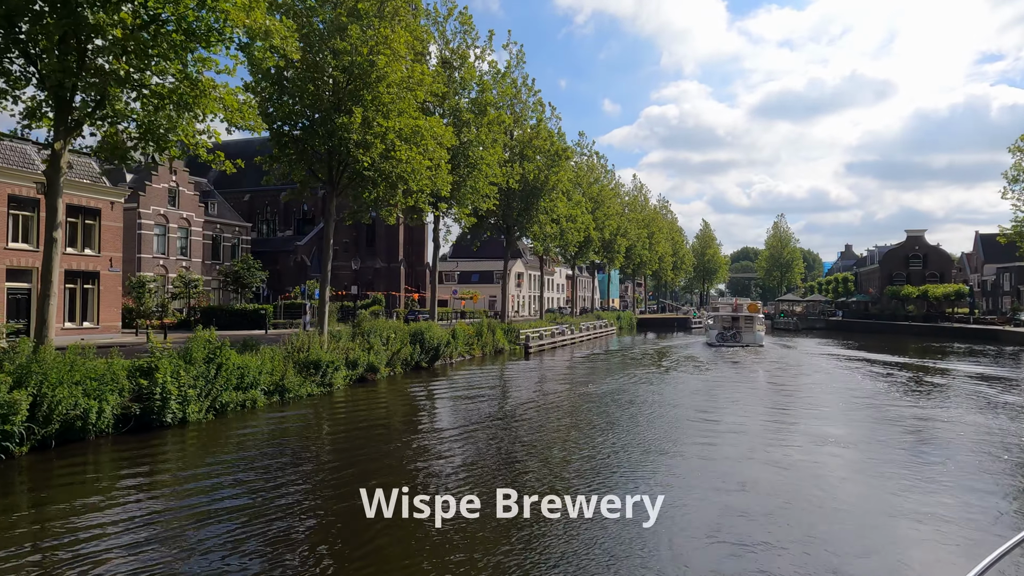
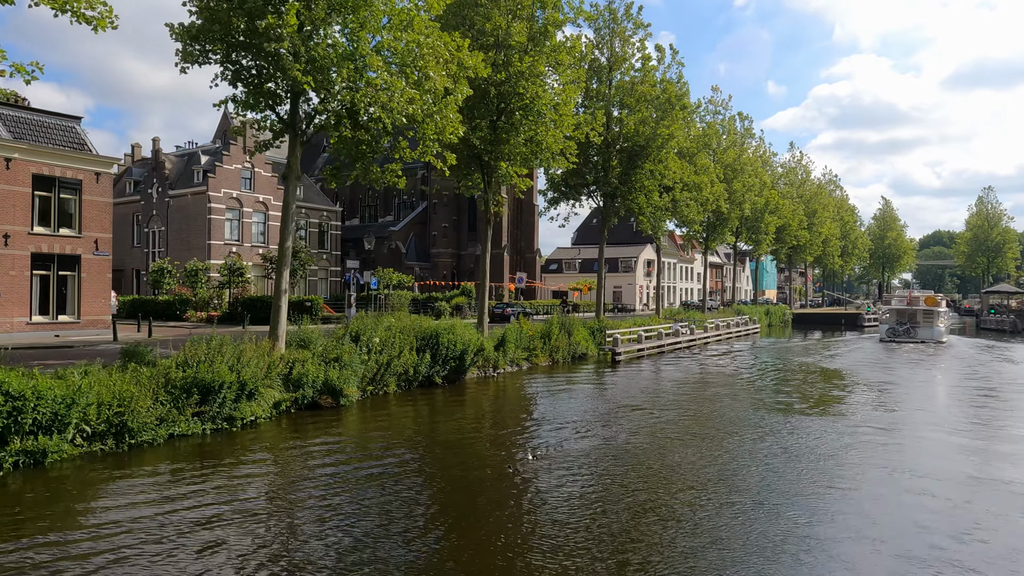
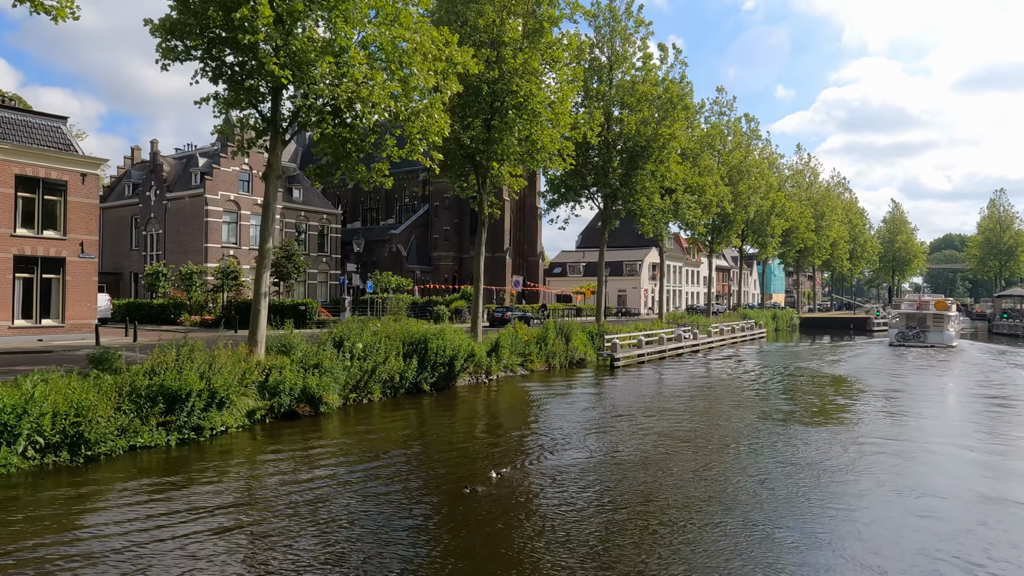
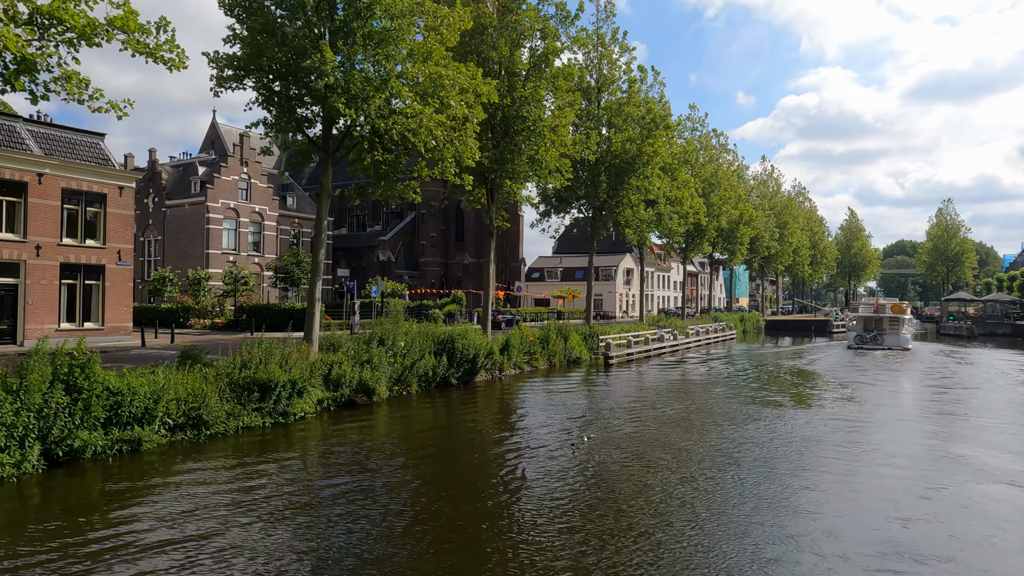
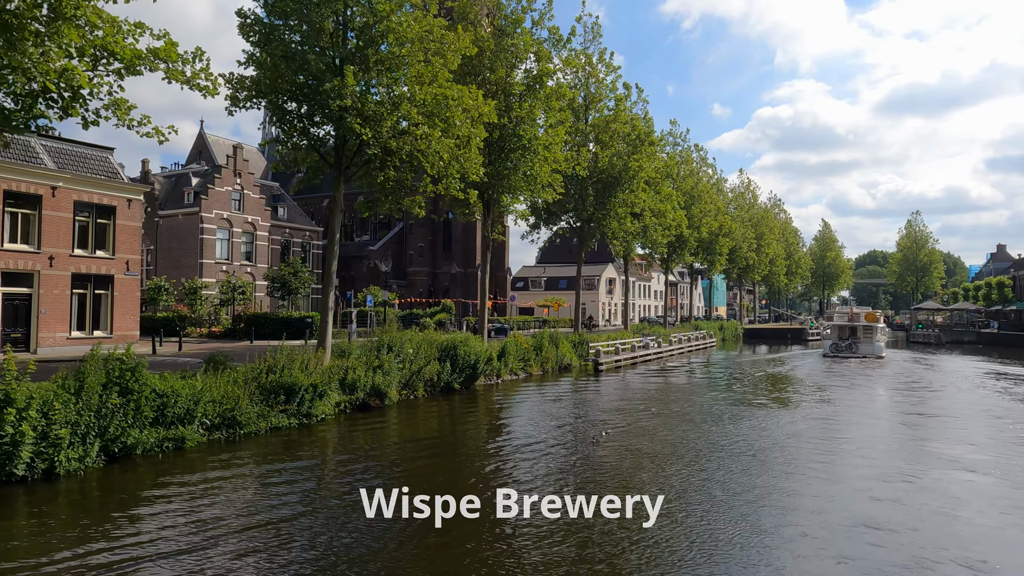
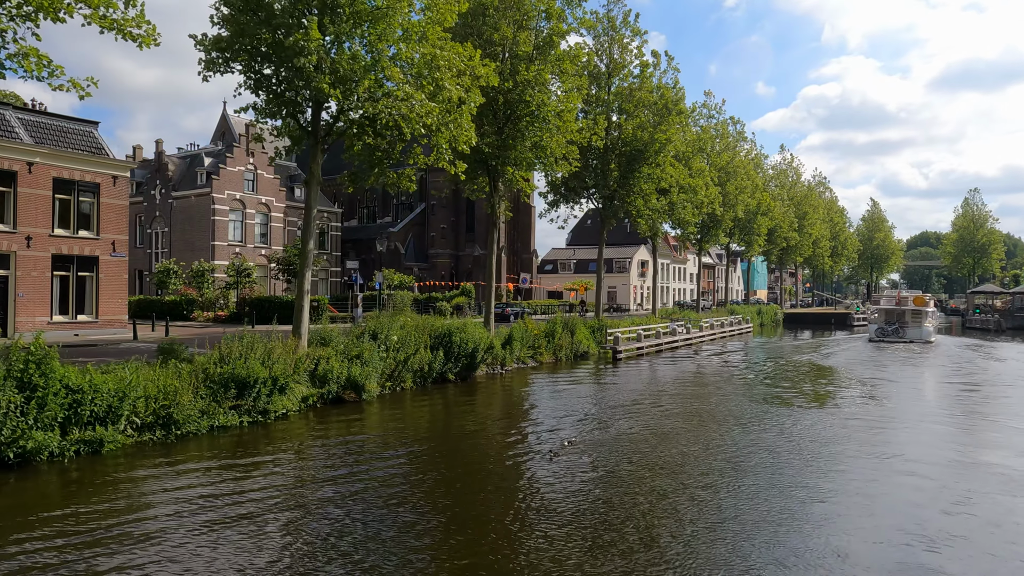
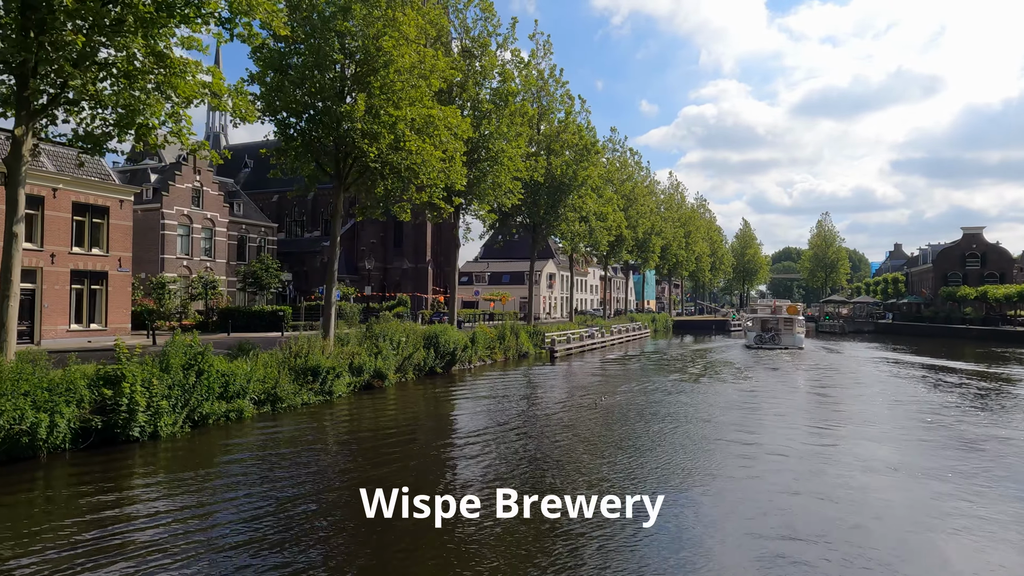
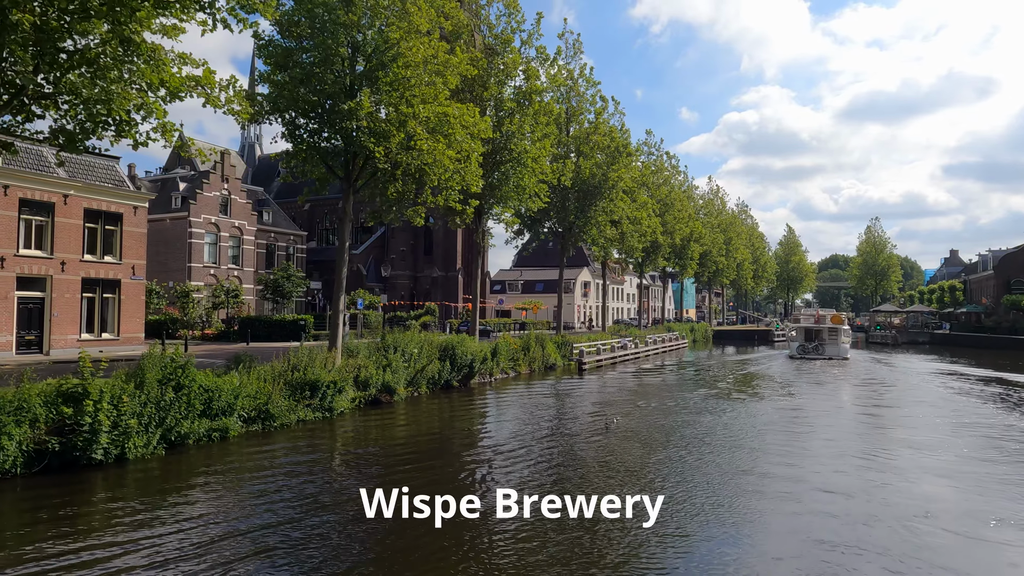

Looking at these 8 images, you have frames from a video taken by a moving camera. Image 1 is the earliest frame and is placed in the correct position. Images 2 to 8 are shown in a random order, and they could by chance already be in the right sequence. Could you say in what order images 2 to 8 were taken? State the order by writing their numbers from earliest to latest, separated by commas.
7, 8, 5, 4, 6, 2, 3
